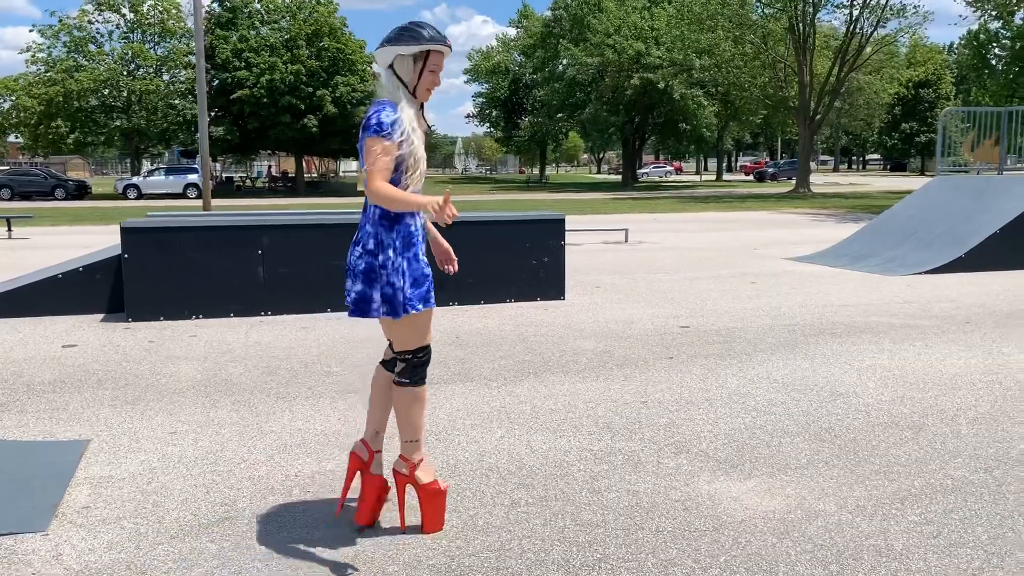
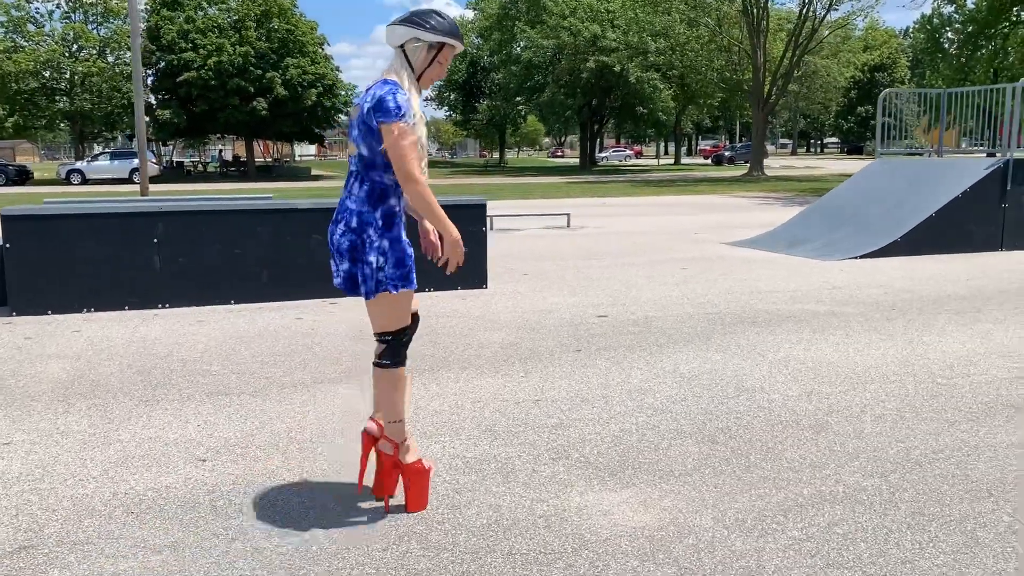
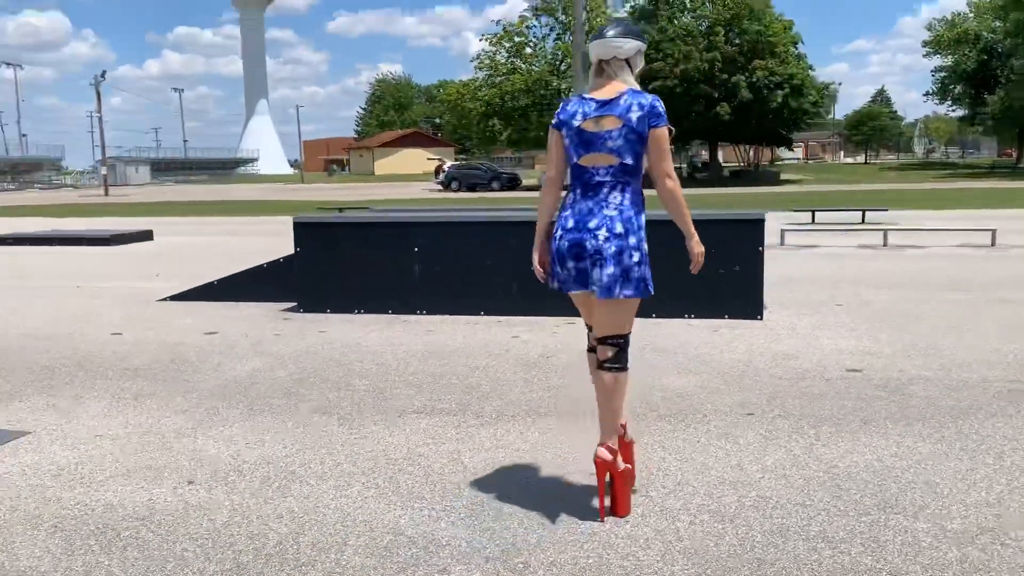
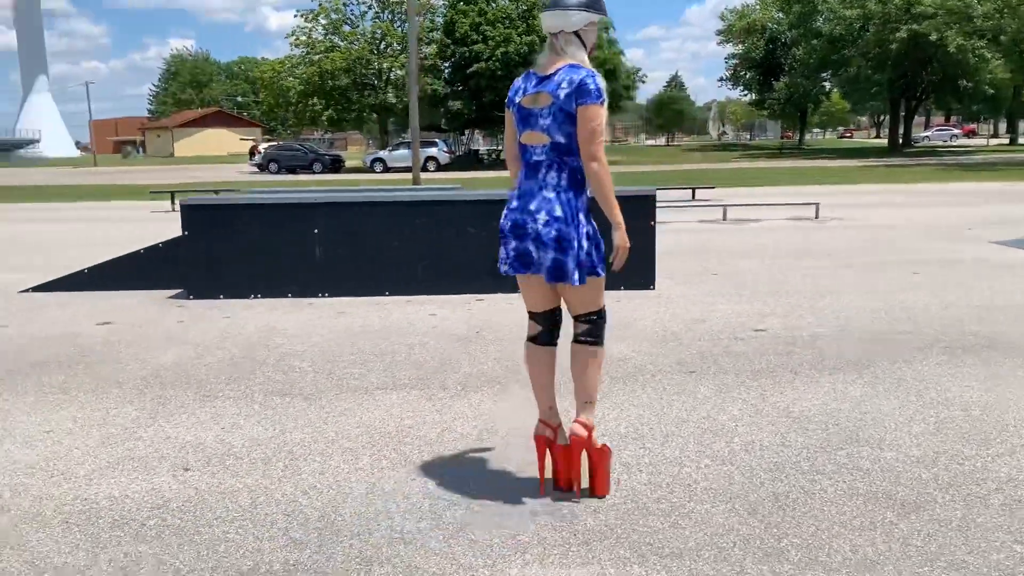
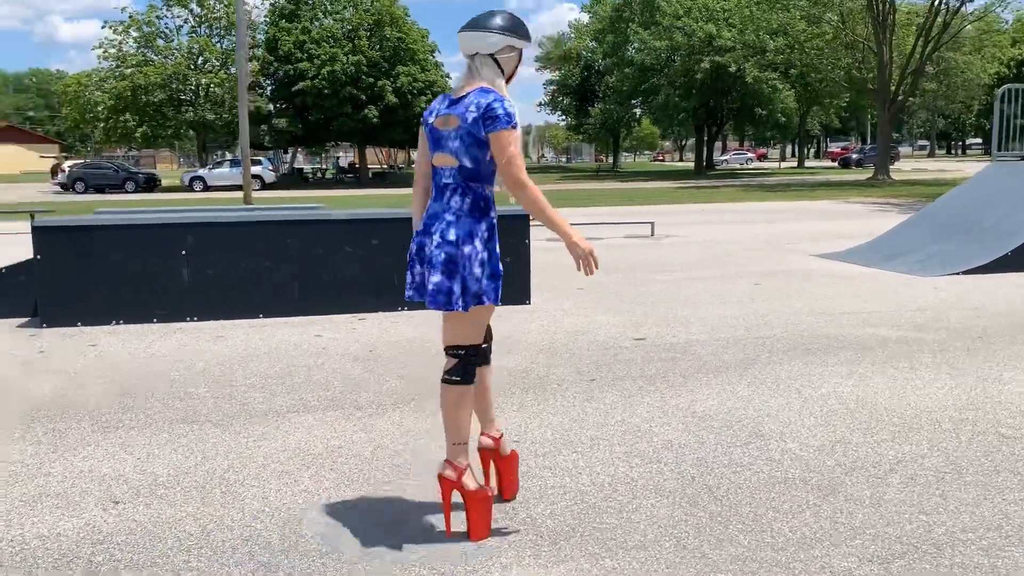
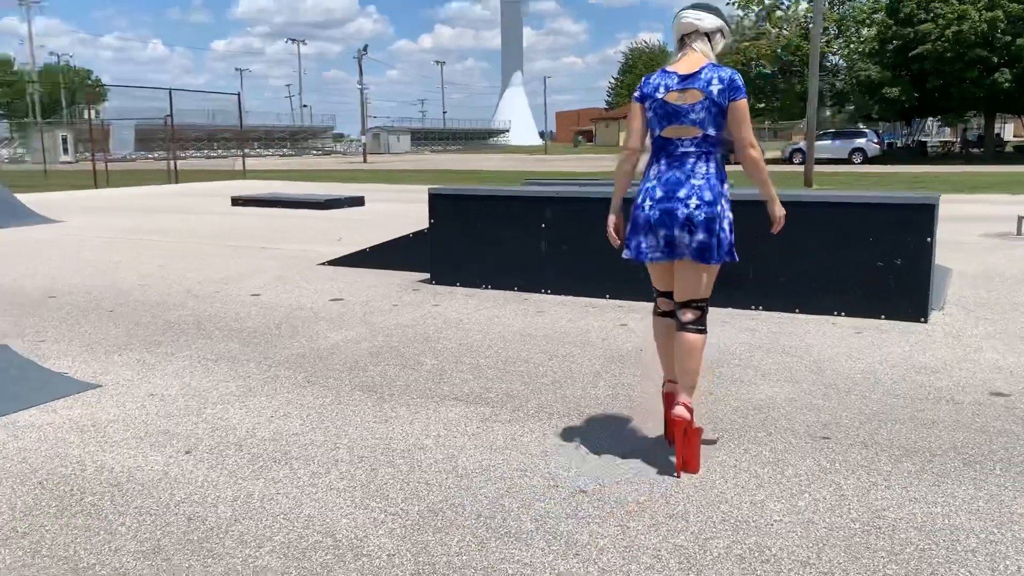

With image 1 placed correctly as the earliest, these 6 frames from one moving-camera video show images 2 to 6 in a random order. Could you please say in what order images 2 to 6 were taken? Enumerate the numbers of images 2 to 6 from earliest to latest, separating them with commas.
2, 5, 4, 3, 6
